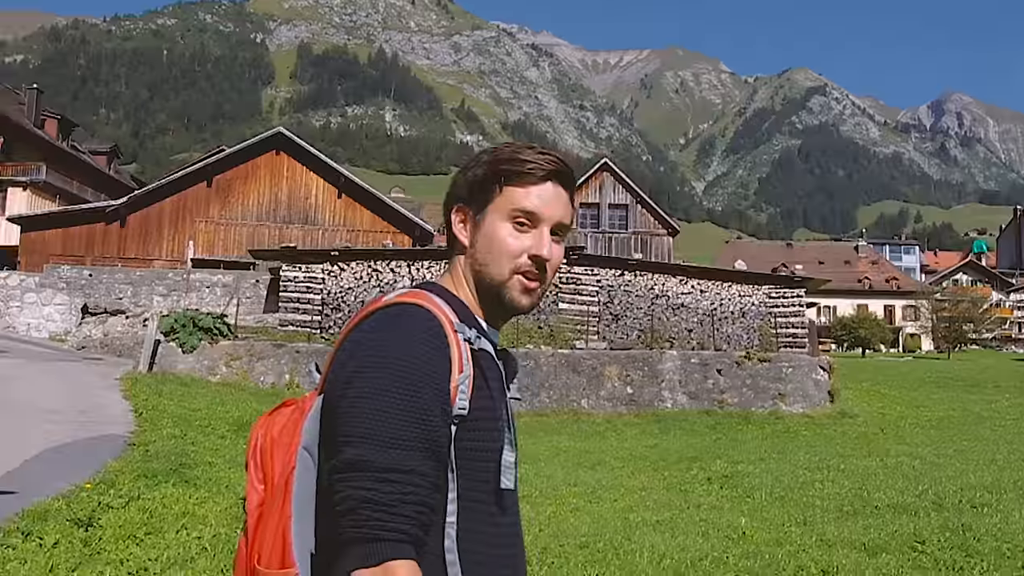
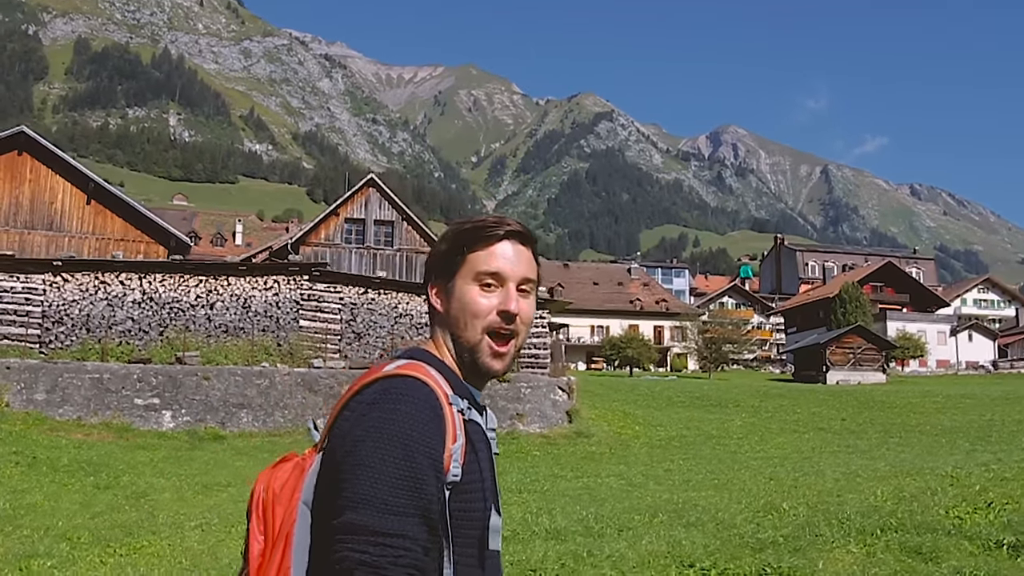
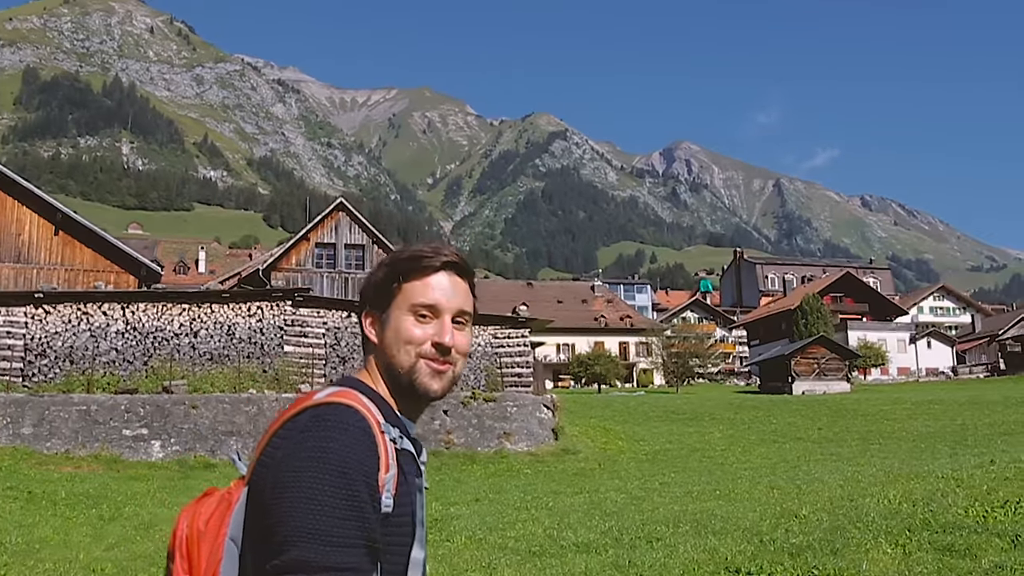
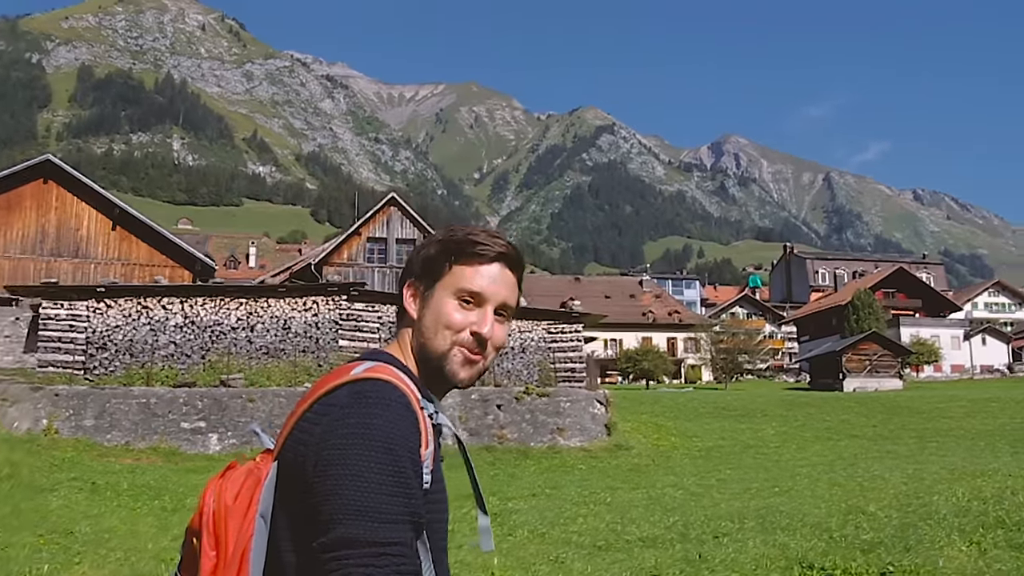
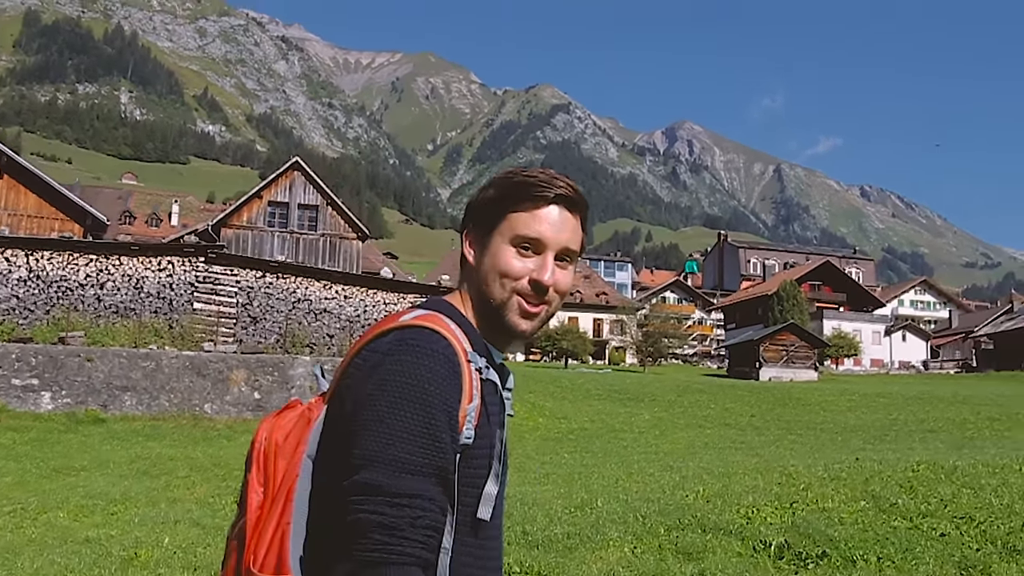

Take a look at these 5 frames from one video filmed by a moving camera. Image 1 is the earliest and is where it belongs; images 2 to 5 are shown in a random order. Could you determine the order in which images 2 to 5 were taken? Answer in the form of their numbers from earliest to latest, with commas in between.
4, 3, 2, 5
